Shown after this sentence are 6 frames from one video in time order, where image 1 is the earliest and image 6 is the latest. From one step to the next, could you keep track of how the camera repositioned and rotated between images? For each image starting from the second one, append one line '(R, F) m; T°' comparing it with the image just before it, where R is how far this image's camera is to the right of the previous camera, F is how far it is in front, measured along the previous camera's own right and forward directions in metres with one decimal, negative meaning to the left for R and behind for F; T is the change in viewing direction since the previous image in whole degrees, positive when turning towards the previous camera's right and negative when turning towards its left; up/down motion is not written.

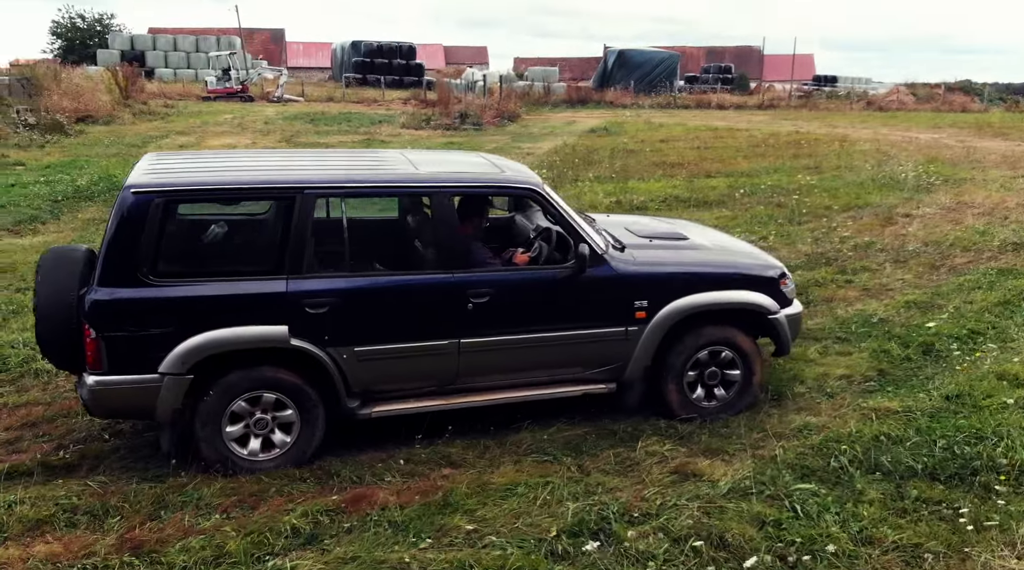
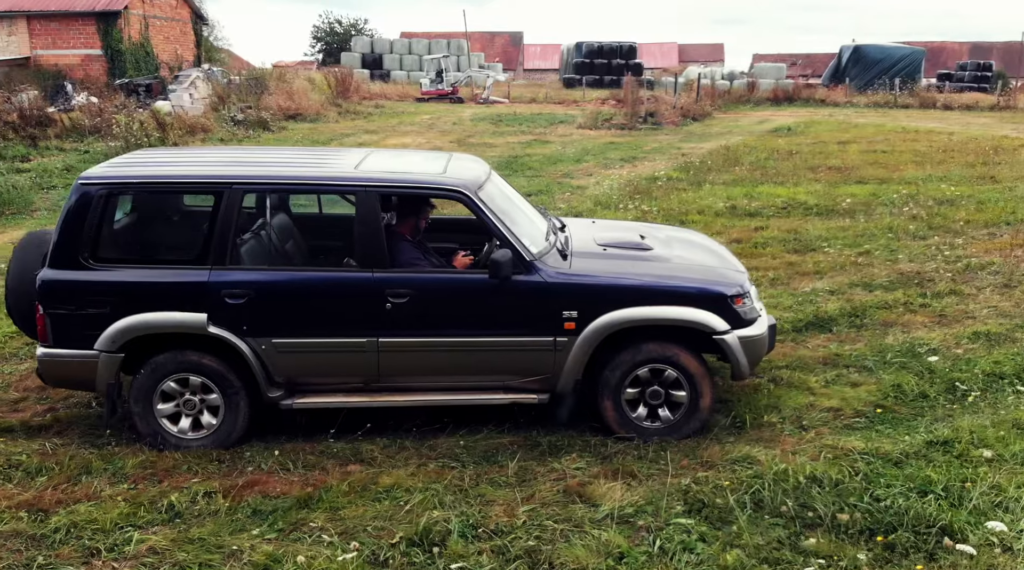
(+1.6, +0.3) m; -14°
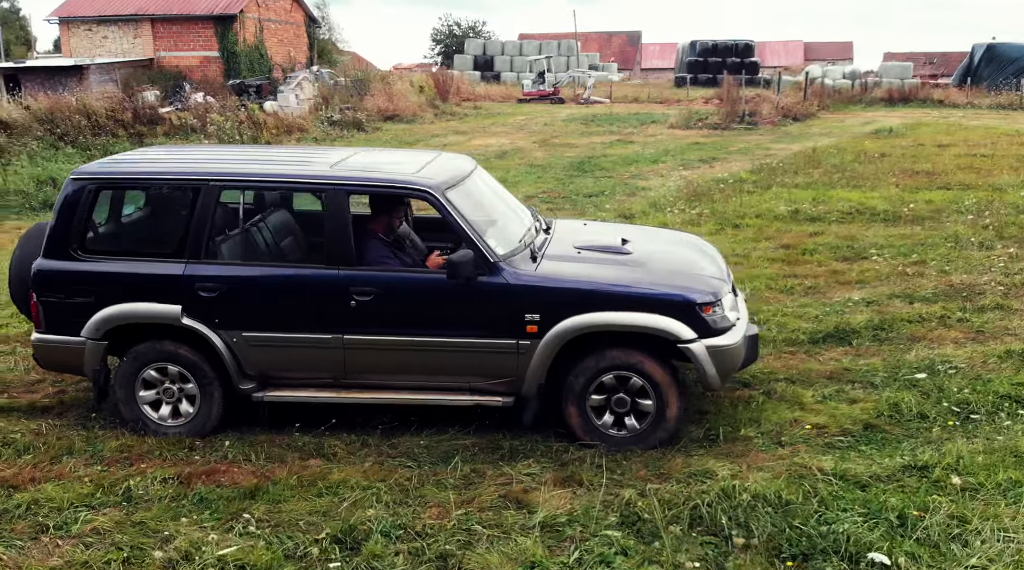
(+0.8, +0.1) m; -7°
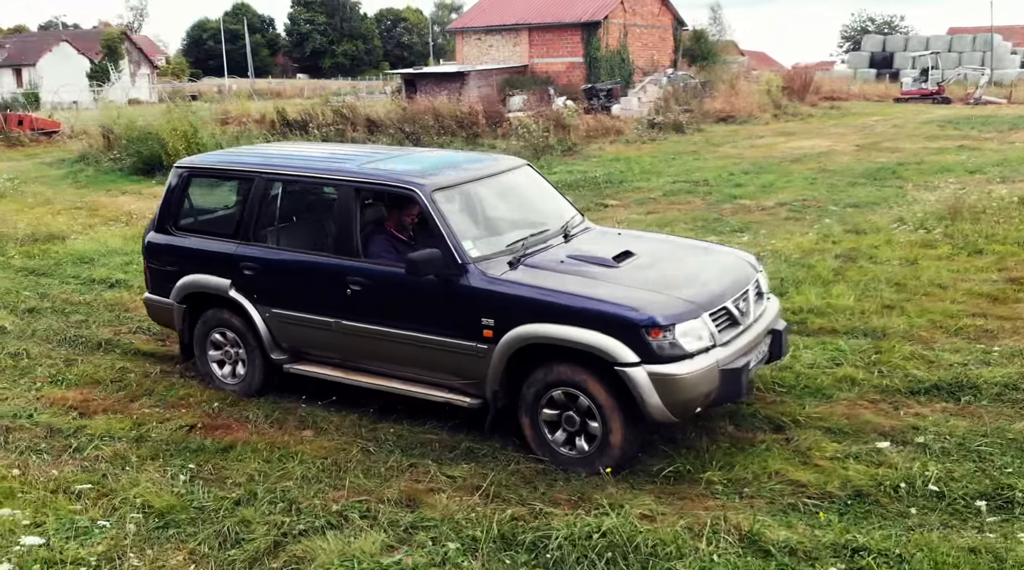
(+2.1, +0.5) m; -24°
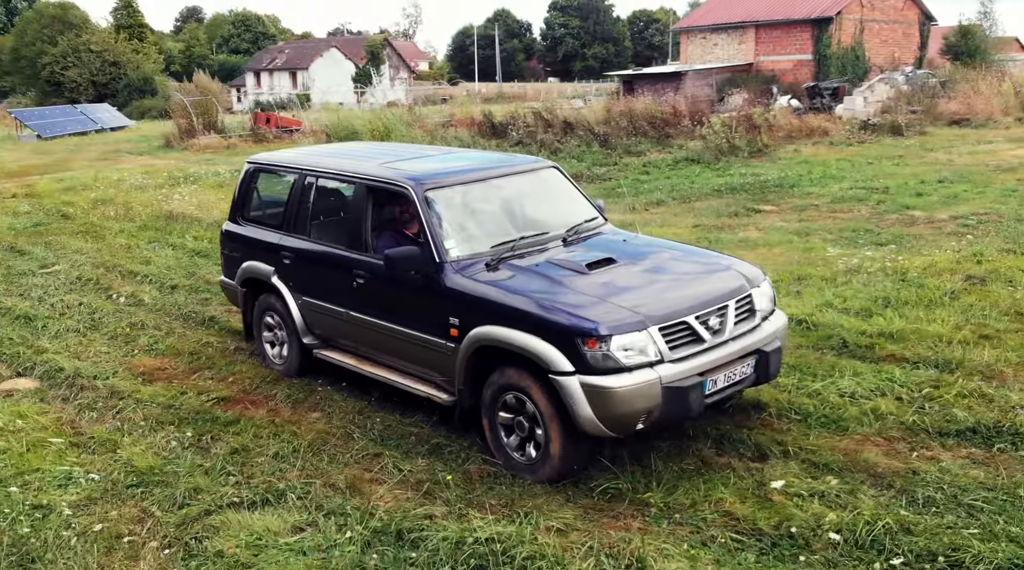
(+1.4, +0.2) m; -15°
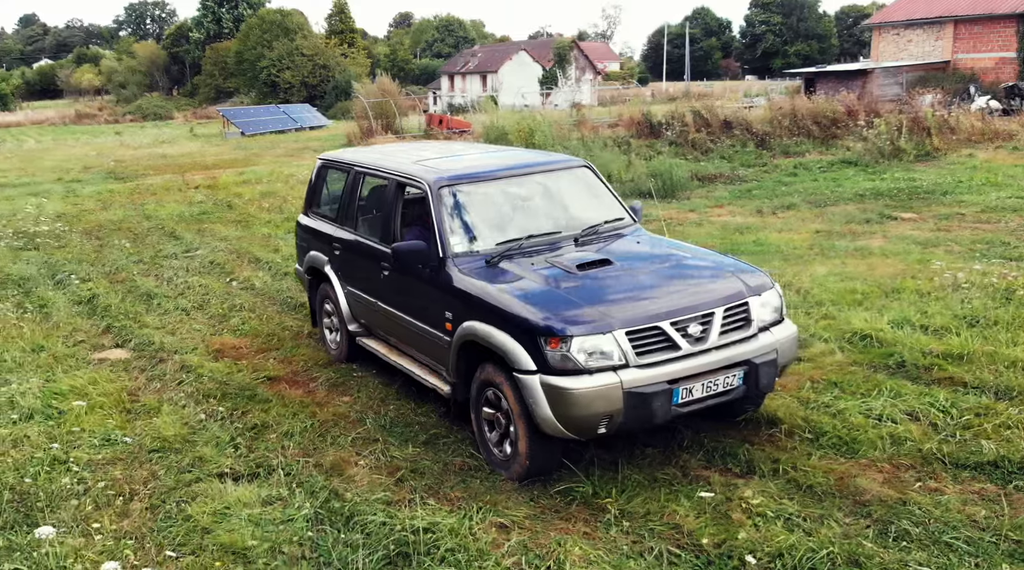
(+1.0, +0.1) m; -12°
